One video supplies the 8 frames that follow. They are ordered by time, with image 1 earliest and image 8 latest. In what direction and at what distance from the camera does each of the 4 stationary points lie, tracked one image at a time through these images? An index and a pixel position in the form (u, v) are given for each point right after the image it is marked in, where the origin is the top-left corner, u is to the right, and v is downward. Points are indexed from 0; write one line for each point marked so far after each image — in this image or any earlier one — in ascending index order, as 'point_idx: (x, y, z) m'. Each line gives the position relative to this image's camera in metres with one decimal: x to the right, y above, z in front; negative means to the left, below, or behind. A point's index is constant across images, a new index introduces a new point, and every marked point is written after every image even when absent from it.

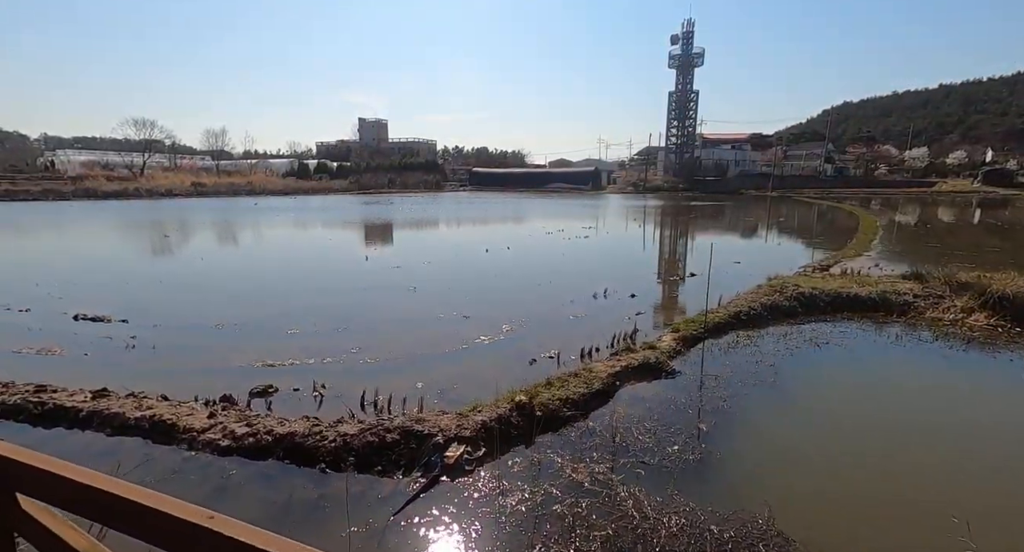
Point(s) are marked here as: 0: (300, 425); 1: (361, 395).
0: (-1.7, -1.2, +4.5) m
1: (-1.6, -1.2, +5.7) m
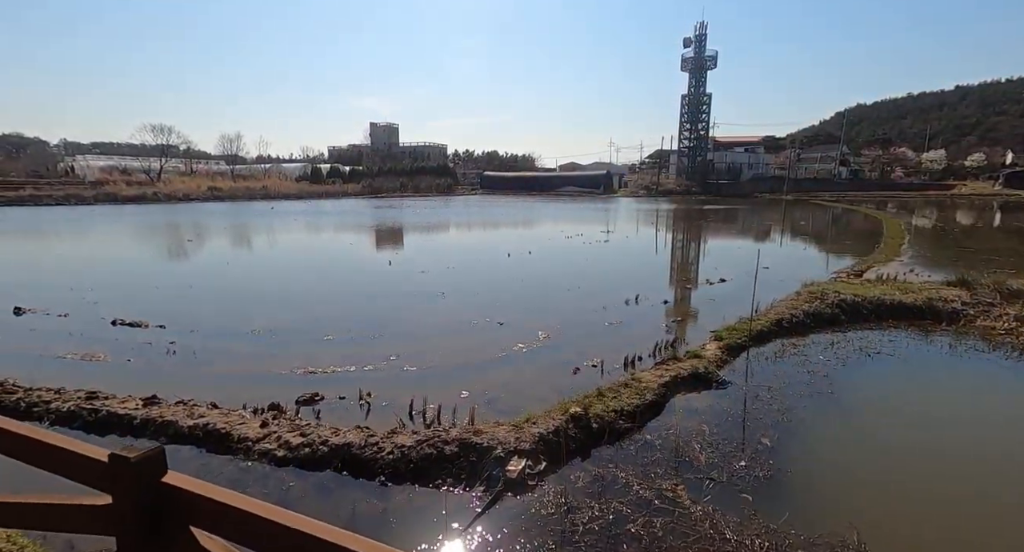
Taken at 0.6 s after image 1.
0: (-1.3, -1.3, +4.5) m
1: (-1.1, -1.3, +5.7) m
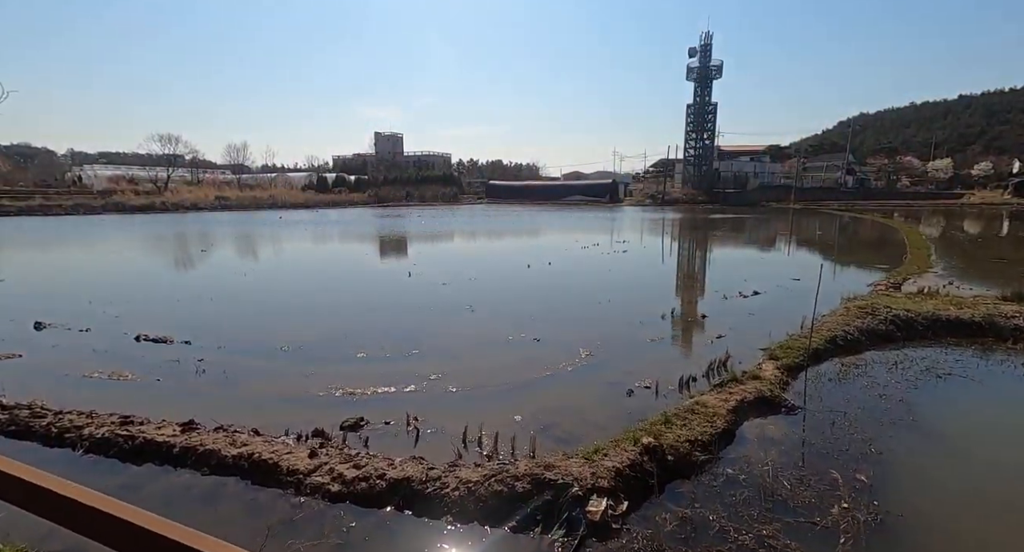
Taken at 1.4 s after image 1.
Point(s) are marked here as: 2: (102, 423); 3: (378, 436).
0: (-0.7, -1.5, +4.2) m
1: (-0.5, -1.5, +5.4) m
2: (-4.1, -1.5, +5.6) m
3: (-1.3, -1.5, +5.3) m
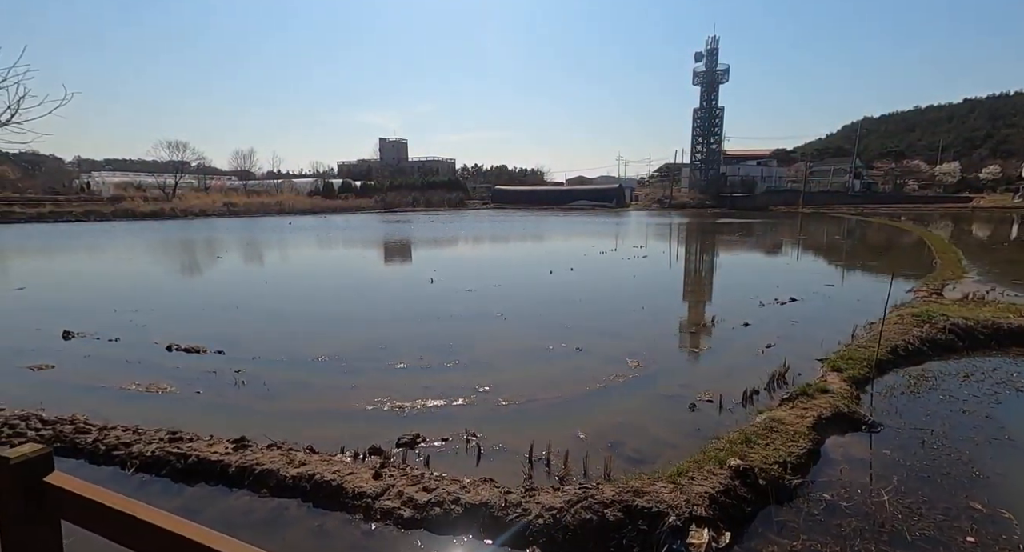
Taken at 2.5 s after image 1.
0: (-0.2, -1.6, +4.0) m
1: (+0.1, -1.6, +5.2) m
2: (-3.5, -1.6, +5.4) m
3: (-0.7, -1.6, +5.1) m
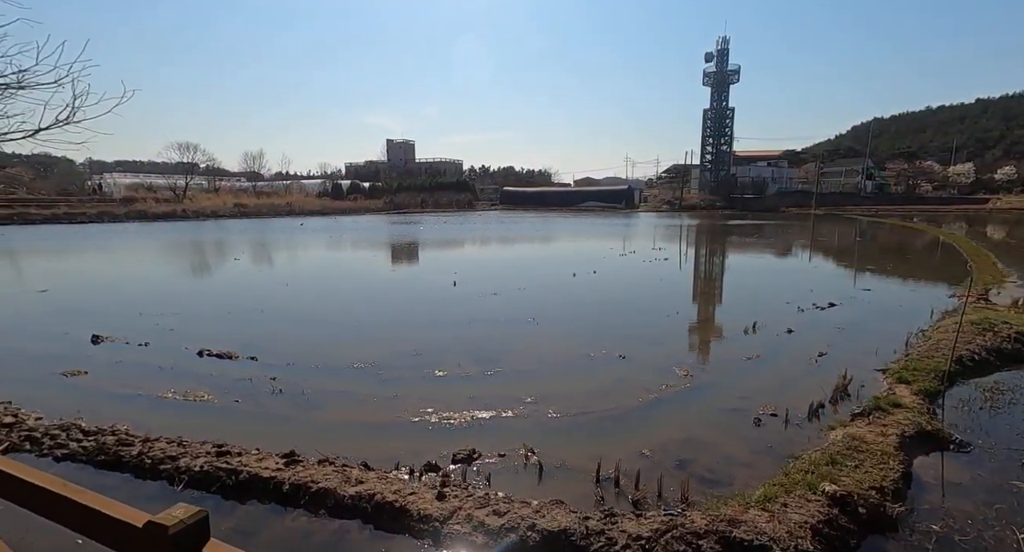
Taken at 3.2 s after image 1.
0: (+0.4, -1.6, +3.7) m
1: (+0.6, -1.7, +4.9) m
2: (-3.0, -1.7, +5.2) m
3: (-0.1, -1.7, +4.8) m
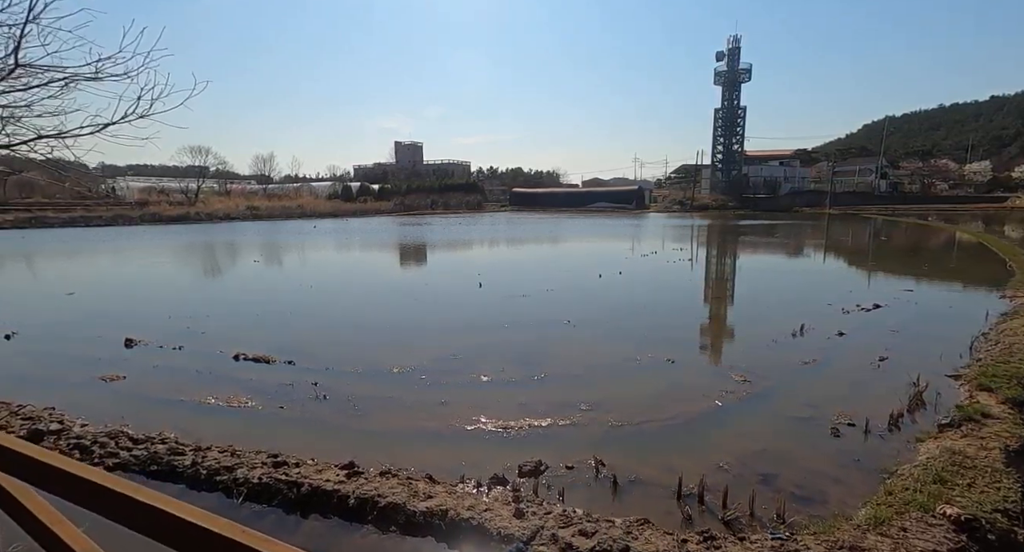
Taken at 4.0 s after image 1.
0: (+1.0, -1.7, +3.5) m
1: (+1.2, -1.7, +4.7) m
2: (-2.4, -1.7, +5.0) m
3: (+0.5, -1.7, +4.6) m
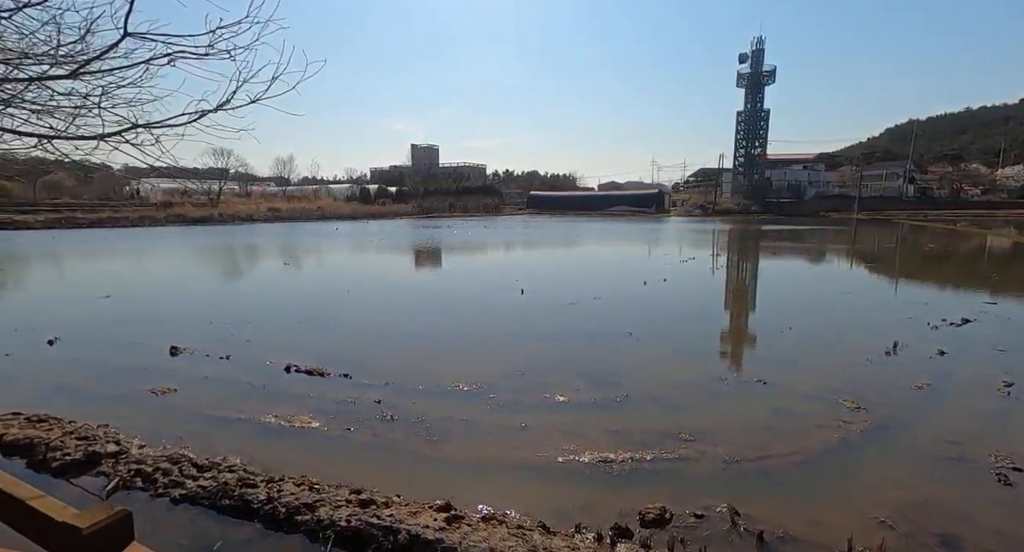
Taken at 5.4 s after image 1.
0: (+1.8, -1.8, +2.8) m
1: (+2.1, -1.9, +4.0) m
2: (-1.4, -1.8, +4.5) m
3: (+1.4, -1.9, +3.9) m
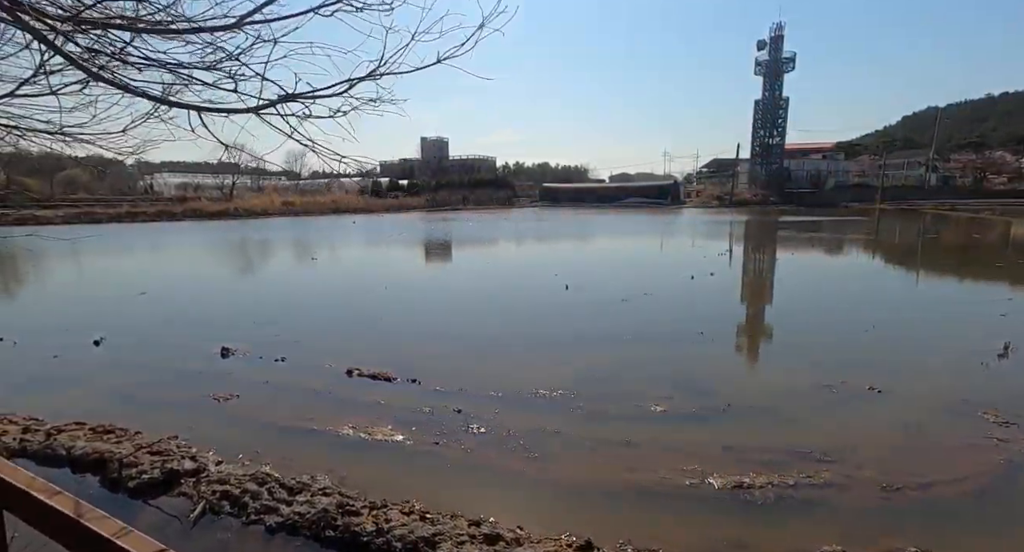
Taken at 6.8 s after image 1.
0: (+2.8, -1.8, +2.2) m
1: (+3.2, -1.9, +3.4) m
2: (-0.4, -1.9, +4.0) m
3: (+2.4, -1.9, +3.3) m
